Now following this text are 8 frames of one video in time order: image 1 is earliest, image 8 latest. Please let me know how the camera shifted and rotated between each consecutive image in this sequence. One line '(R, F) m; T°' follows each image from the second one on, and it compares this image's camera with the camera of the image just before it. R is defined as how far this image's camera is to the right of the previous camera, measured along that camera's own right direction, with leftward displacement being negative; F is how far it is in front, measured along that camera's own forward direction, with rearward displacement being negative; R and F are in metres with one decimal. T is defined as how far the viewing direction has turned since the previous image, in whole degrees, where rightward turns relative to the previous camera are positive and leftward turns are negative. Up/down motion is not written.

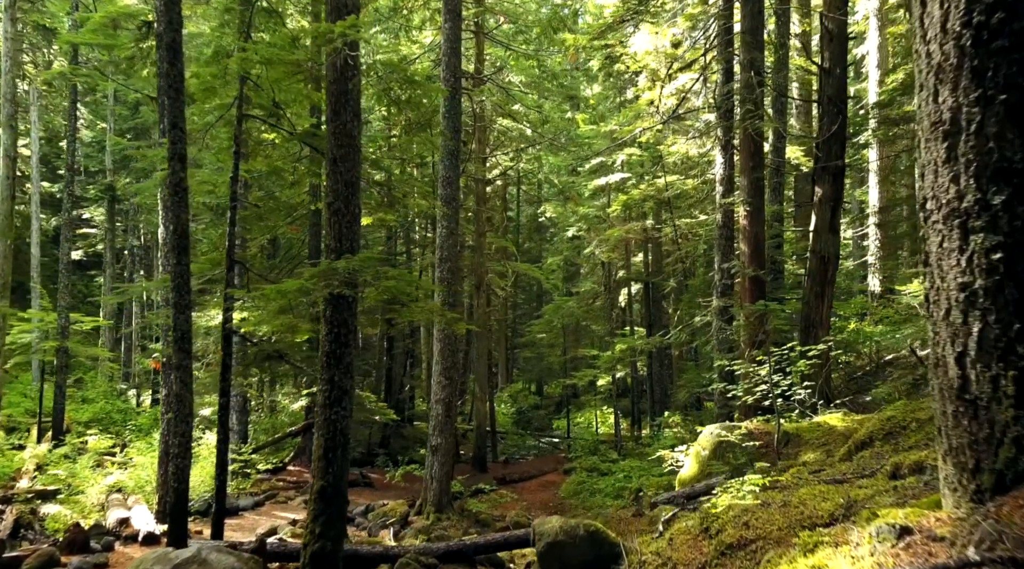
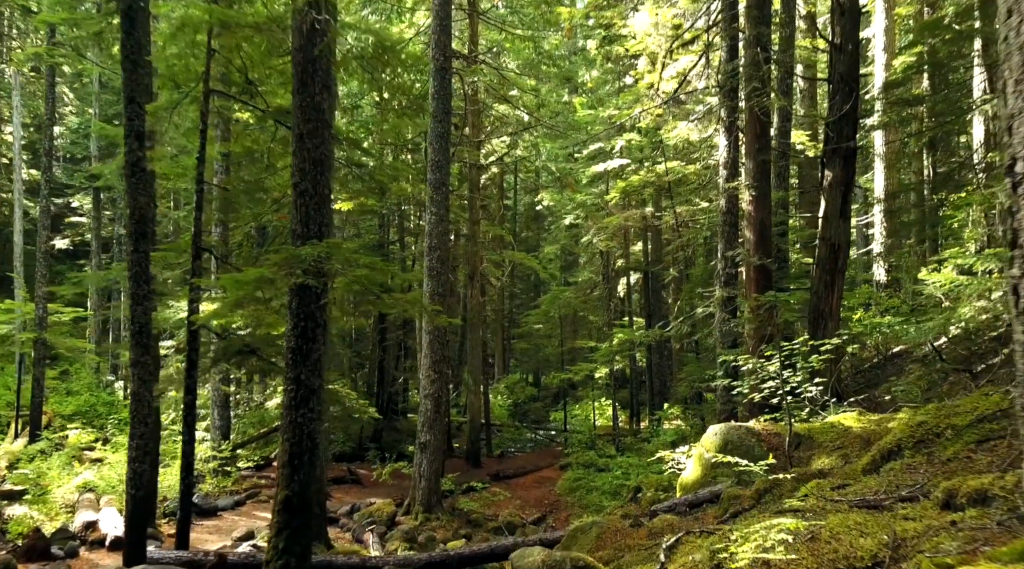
(+0.1, +0.8) m; 0°
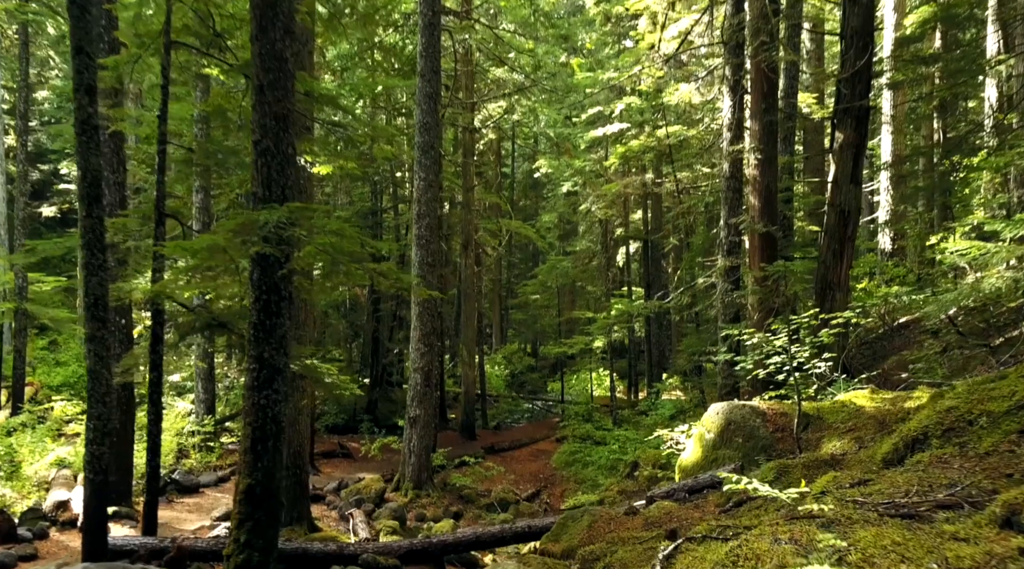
(+0.1, +0.7) m; 0°
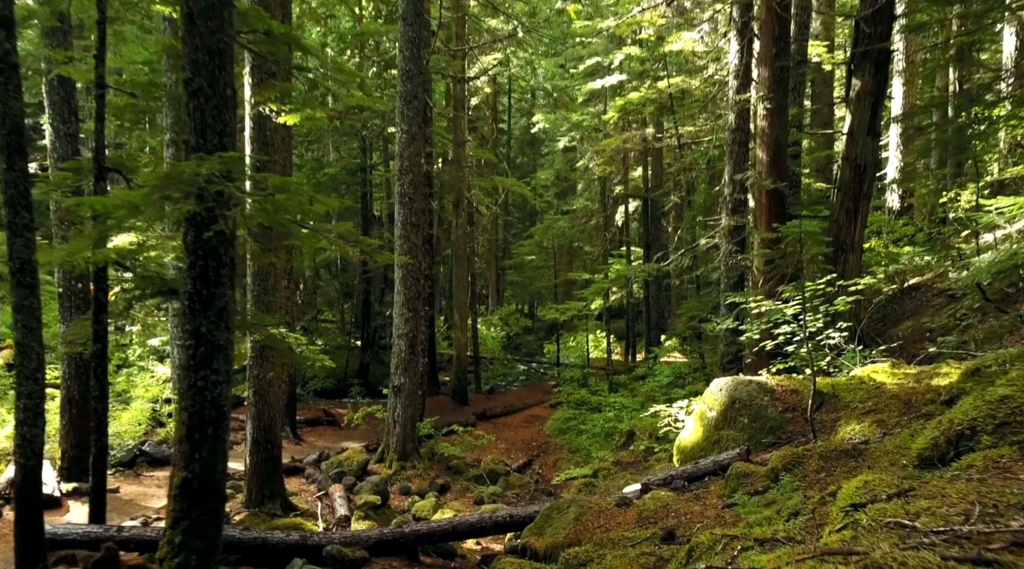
(+0.2, +1.0) m; 0°
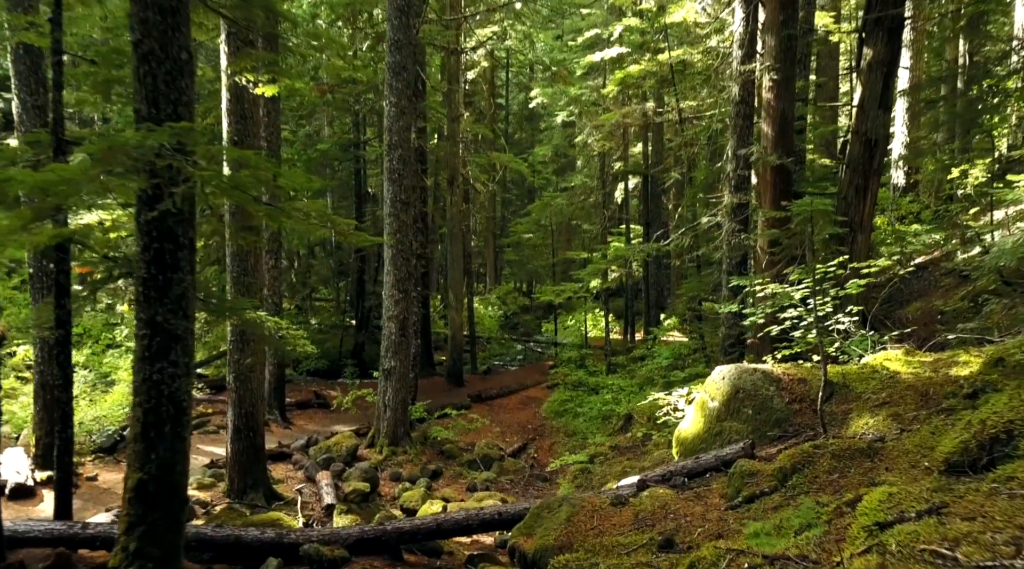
(+0.1, +0.6) m; 0°
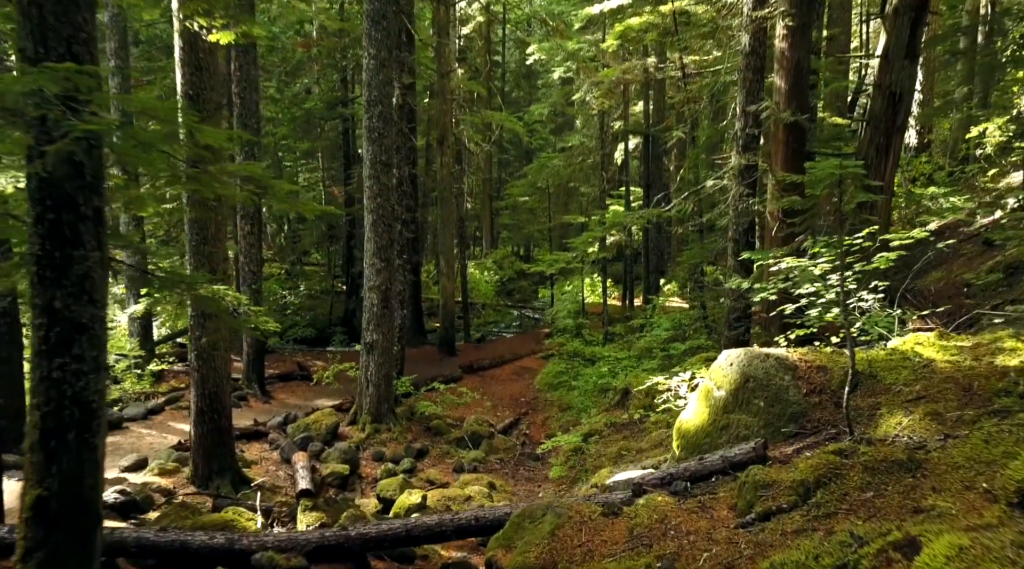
(+0.2, +1.0) m; 0°
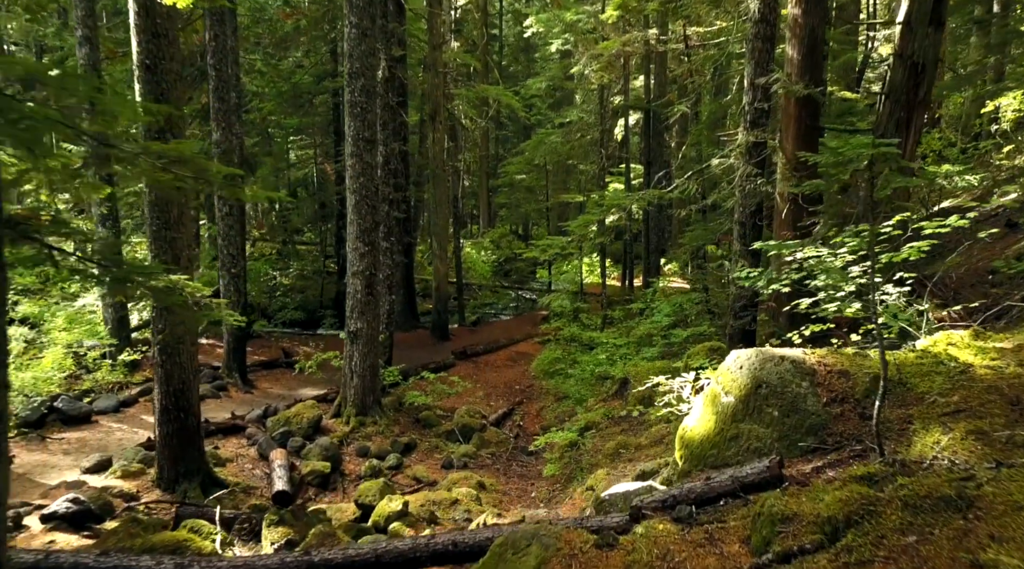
(+0.1, +0.8) m; 0°
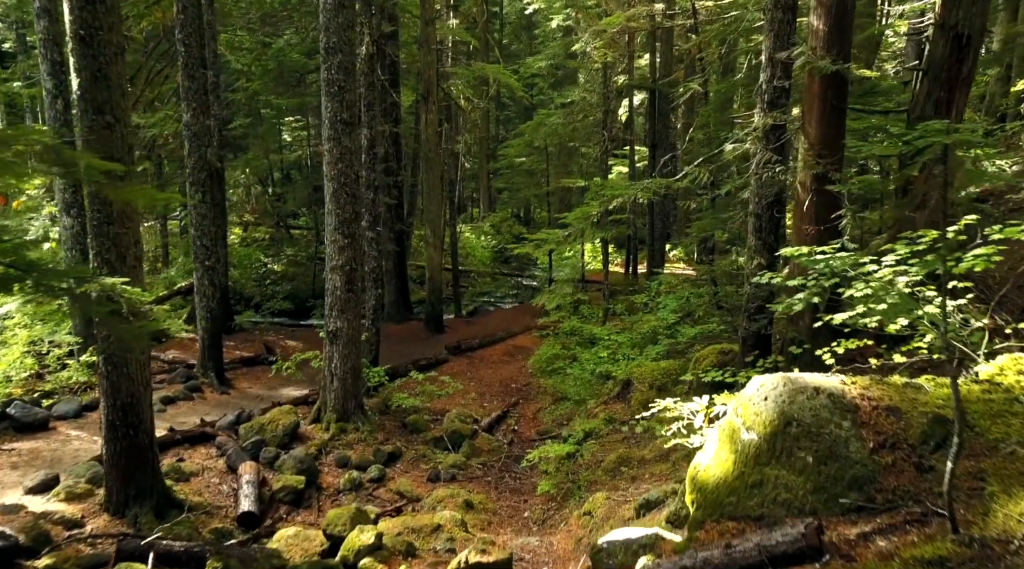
(+0.1, +1.1) m; 0°
